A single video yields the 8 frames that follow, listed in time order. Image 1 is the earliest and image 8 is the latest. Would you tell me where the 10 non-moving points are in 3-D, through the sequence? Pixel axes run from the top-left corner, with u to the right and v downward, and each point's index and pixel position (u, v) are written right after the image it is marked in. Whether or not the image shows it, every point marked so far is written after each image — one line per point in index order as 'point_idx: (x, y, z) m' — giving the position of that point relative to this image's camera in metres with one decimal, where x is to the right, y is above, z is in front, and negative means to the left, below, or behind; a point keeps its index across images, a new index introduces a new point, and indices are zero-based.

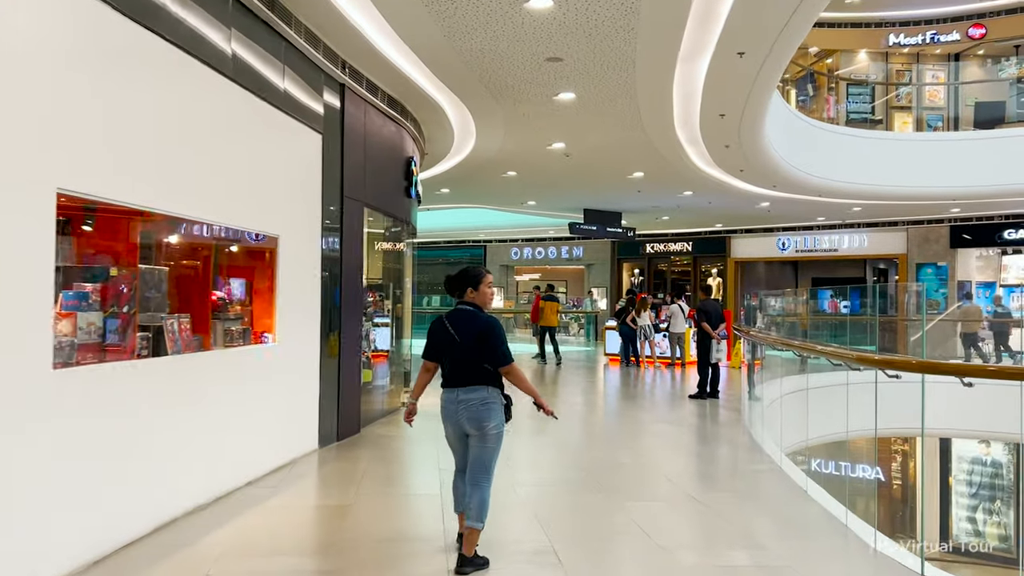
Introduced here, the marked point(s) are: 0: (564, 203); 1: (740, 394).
0: (+0.9, +1.4, +13.3) m
1: (+2.4, -1.1, +8.6) m
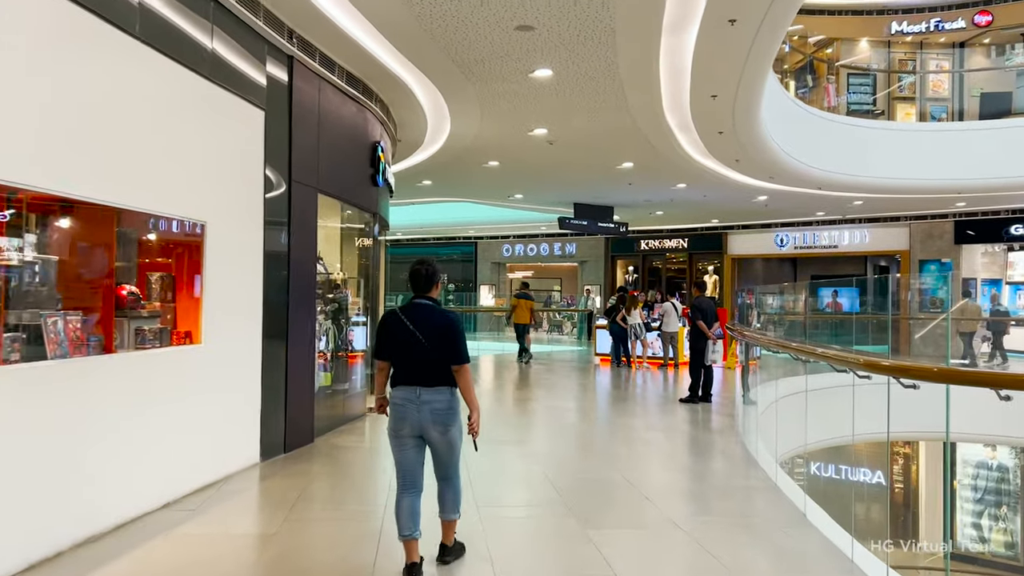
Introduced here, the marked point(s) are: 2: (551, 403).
0: (+0.6, +1.4, +12.7) m
1: (+2.2, -1.1, +8.0) m
2: (+0.4, -1.1, +8.3) m
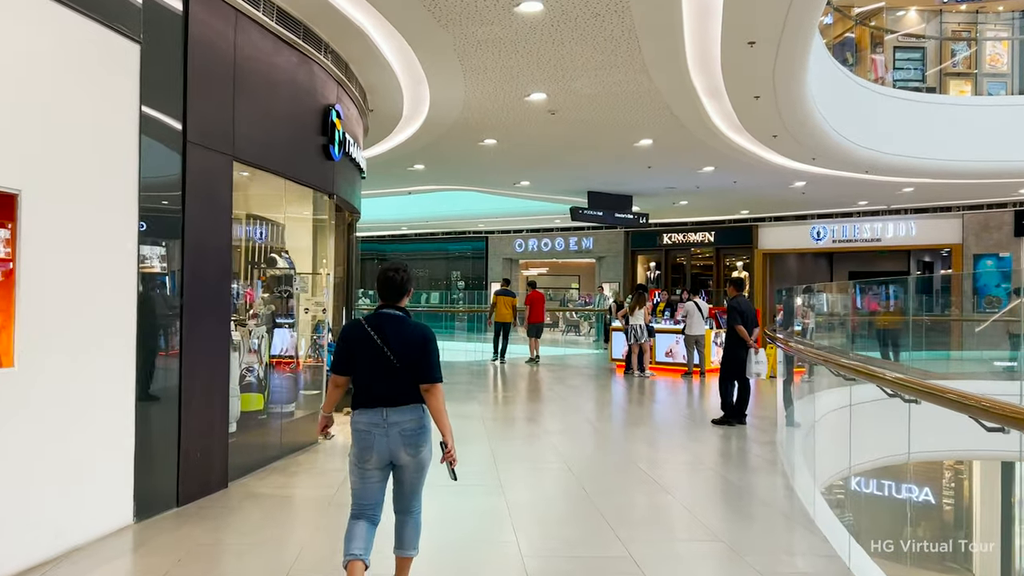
0: (+0.7, +1.5, +11.4) m
1: (+2.1, -1.1, +6.7) m
2: (+0.3, -1.1, +7.0) m
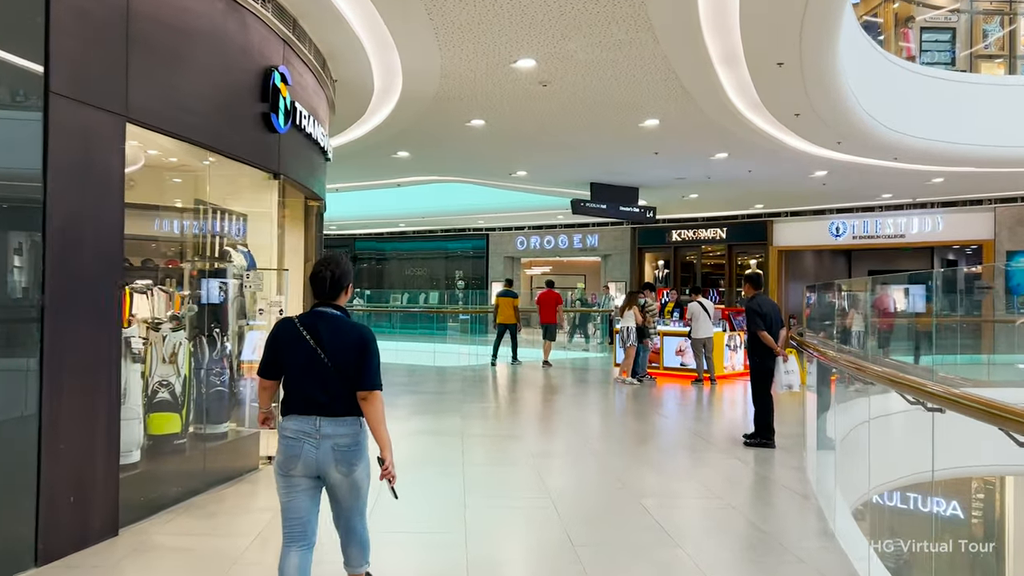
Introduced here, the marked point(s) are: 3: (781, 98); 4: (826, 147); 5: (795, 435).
0: (+0.7, +1.5, +10.5) m
1: (+2.0, -1.0, +5.8) m
2: (+0.2, -1.1, +6.1) m
3: (+2.2, +1.6, +6.7) m
4: (+3.3, +1.5, +8.6) m
5: (+2.0, -1.0, +5.7) m
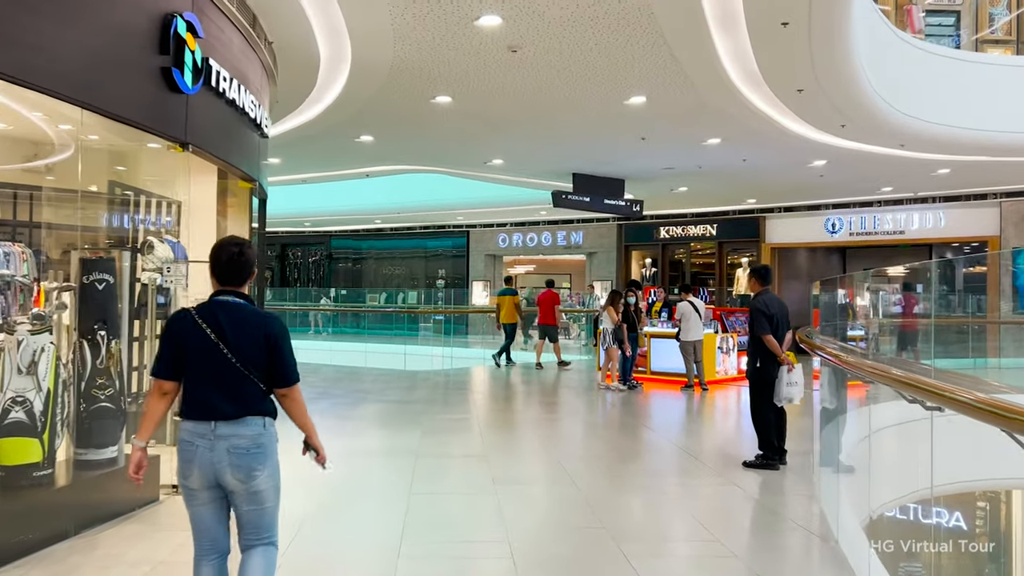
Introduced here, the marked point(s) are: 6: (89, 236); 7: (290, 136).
0: (+0.4, +1.5, +9.8) m
1: (+1.8, -1.0, +5.0) m
2: (0.0, -1.1, +5.3) m
3: (+2.0, +1.6, +5.9) m
4: (+3.0, +1.5, +7.8) m
5: (+1.8, -1.0, +5.0) m
6: (-2.0, +0.3, +4.0) m
7: (-2.2, +1.5, +8.1) m
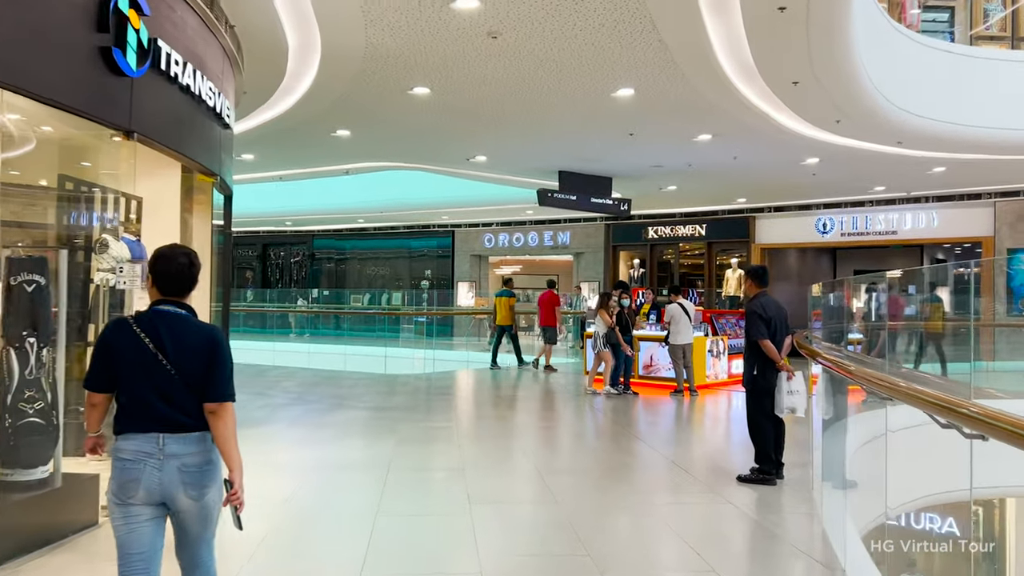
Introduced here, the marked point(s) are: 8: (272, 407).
0: (+0.2, +1.5, +9.4) m
1: (+1.7, -1.0, +4.7) m
2: (-0.1, -1.1, +5.0) m
3: (+1.8, +1.6, +5.6) m
4: (+2.9, +1.5, +7.5) m
5: (+1.6, -1.0, +4.7) m
6: (-2.1, +0.2, +3.7) m
7: (-2.4, +1.5, +7.7) m
8: (-2.2, -1.1, +7.5) m
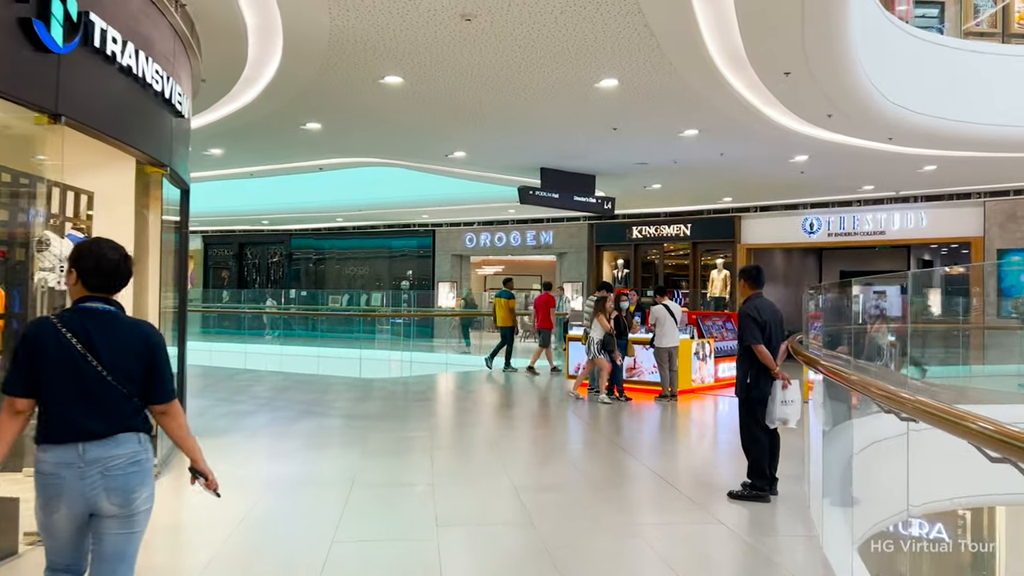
0: (0.0, +1.5, +9.1) m
1: (+1.5, -1.0, +4.4) m
2: (-0.3, -1.1, +4.6) m
3: (+1.7, +1.6, +5.3) m
4: (+2.7, +1.5, +7.3) m
5: (+1.5, -1.0, +4.4) m
6: (-2.3, +0.2, +3.3) m
7: (-2.6, +1.5, +7.3) m
8: (-2.4, -1.1, +7.1) m
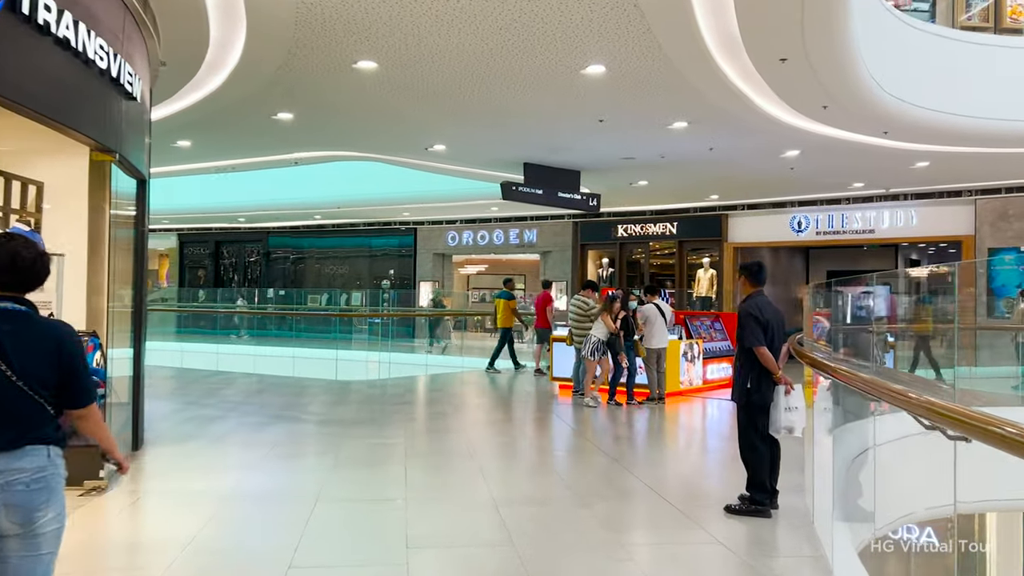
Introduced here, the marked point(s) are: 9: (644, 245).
0: (-0.2, +1.5, +8.8) m
1: (+1.4, -1.0, +4.1) m
2: (-0.4, -1.1, +4.3) m
3: (+1.6, +1.6, +5.0) m
4: (+2.5, +1.5, +7.0) m
5: (+1.4, -1.0, +4.1) m
6: (-2.3, +0.3, +2.9) m
7: (-2.7, +1.5, +7.0) m
8: (-2.6, -1.1, +6.8) m
9: (+2.4, +0.8, +14.7) m
